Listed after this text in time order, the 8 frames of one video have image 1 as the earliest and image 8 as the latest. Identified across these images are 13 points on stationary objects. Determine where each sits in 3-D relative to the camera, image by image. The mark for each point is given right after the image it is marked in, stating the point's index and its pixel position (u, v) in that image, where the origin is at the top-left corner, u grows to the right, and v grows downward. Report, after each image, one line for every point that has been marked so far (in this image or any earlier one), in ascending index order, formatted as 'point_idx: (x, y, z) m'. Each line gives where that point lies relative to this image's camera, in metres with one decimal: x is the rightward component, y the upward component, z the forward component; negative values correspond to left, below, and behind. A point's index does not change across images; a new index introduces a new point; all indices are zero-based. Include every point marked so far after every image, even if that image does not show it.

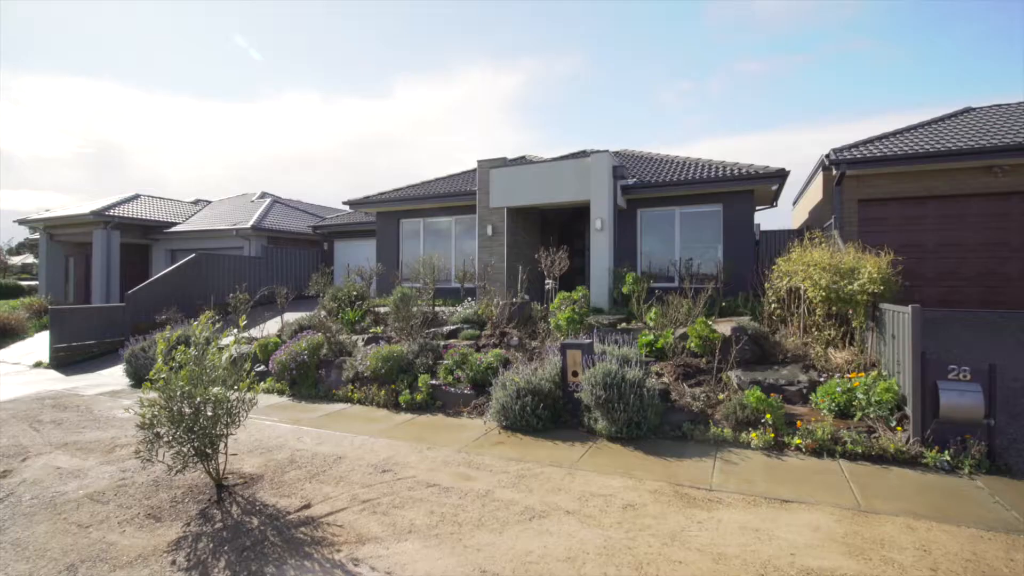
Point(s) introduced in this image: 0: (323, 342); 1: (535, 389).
0: (-5.0, -1.4, +11.4) m
1: (+0.4, -1.8, +7.5) m
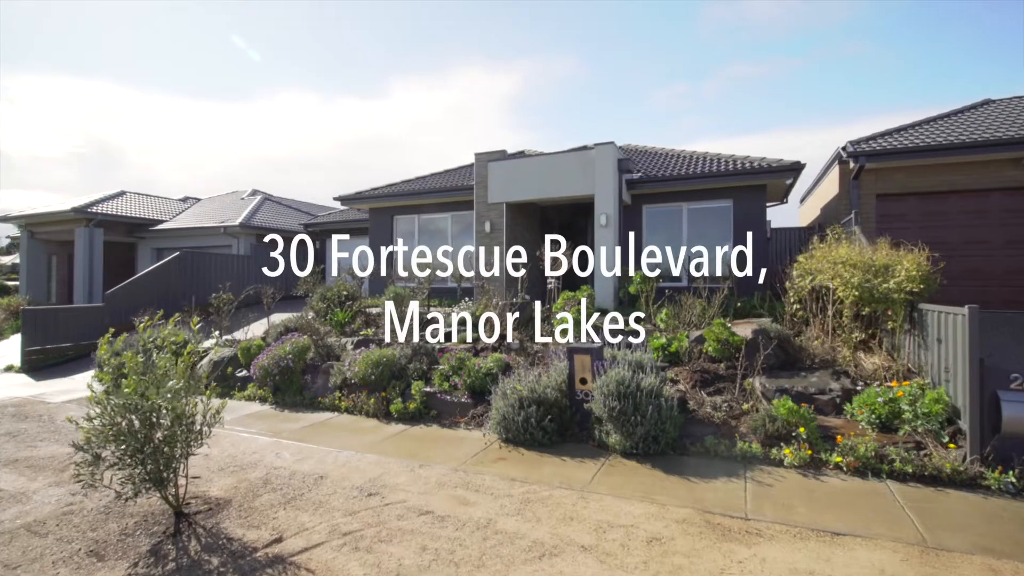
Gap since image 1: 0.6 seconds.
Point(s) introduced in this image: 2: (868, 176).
0: (-5.0, -1.4, +10.6) m
1: (+0.4, -1.8, +6.8) m
2: (+9.5, +3.0, +11.4) m
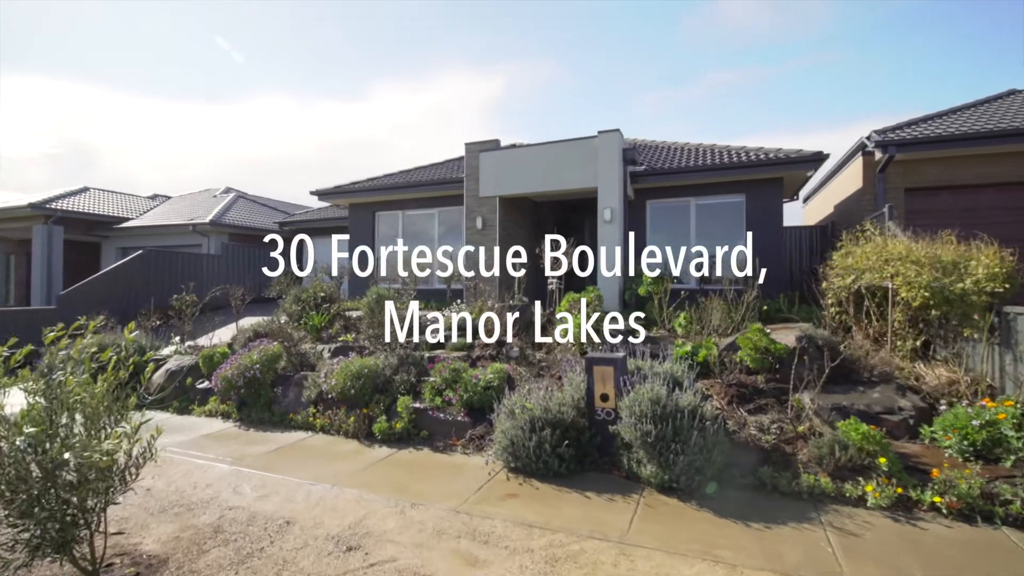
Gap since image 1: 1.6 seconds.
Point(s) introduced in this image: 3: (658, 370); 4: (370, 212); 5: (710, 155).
0: (-5.0, -1.4, +9.3) m
1: (+0.6, -1.8, +5.7) m
2: (+9.5, +3.0, +10.7) m
3: (+2.0, -1.2, +5.9) m
4: (-5.2, +2.8, +15.8) m
5: (+5.8, +3.9, +12.6) m
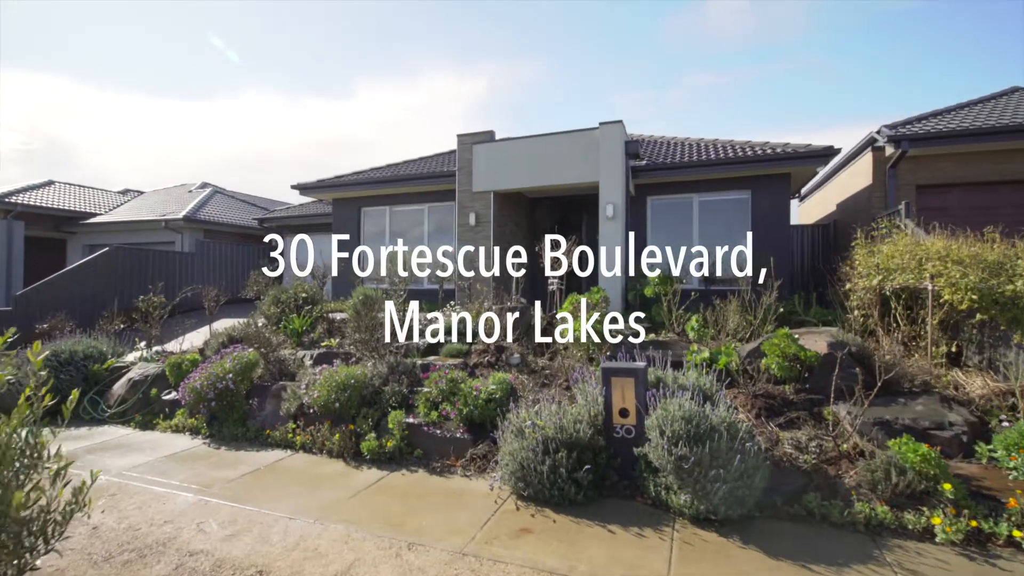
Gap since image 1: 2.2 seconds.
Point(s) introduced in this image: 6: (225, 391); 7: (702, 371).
0: (-5.0, -1.4, +8.4) m
1: (+0.7, -1.8, +5.0) m
2: (+9.4, +2.9, +10.3) m
3: (+2.1, -1.2, +5.3) m
4: (-5.5, +2.8, +15.0) m
5: (+5.7, +3.9, +12.1) m
6: (-5.3, -1.9, +7.9) m
7: (+2.7, -1.2, +6.1) m
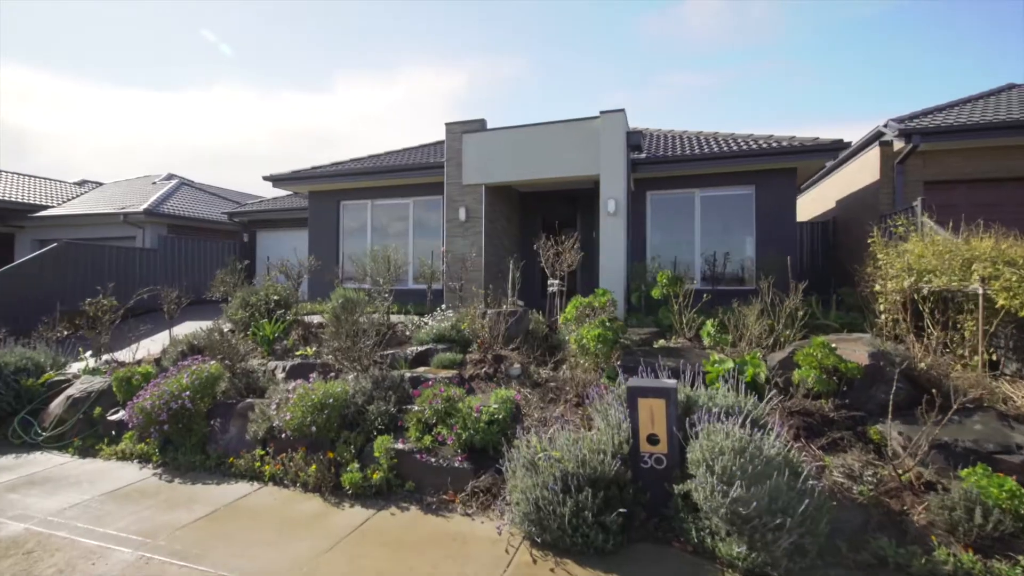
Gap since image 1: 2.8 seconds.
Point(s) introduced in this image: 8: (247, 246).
0: (-5.0, -1.5, +7.4) m
1: (+0.8, -1.9, +4.2) m
2: (+9.3, +2.9, +9.9) m
3: (+2.2, -1.3, +4.6) m
4: (-5.8, +2.8, +13.8) m
5: (+5.5, +3.9, +11.5) m
6: (-5.3, -2.0, +6.9) m
7: (+2.8, -1.2, +5.4) m
8: (-12.1, +1.9, +19.5) m
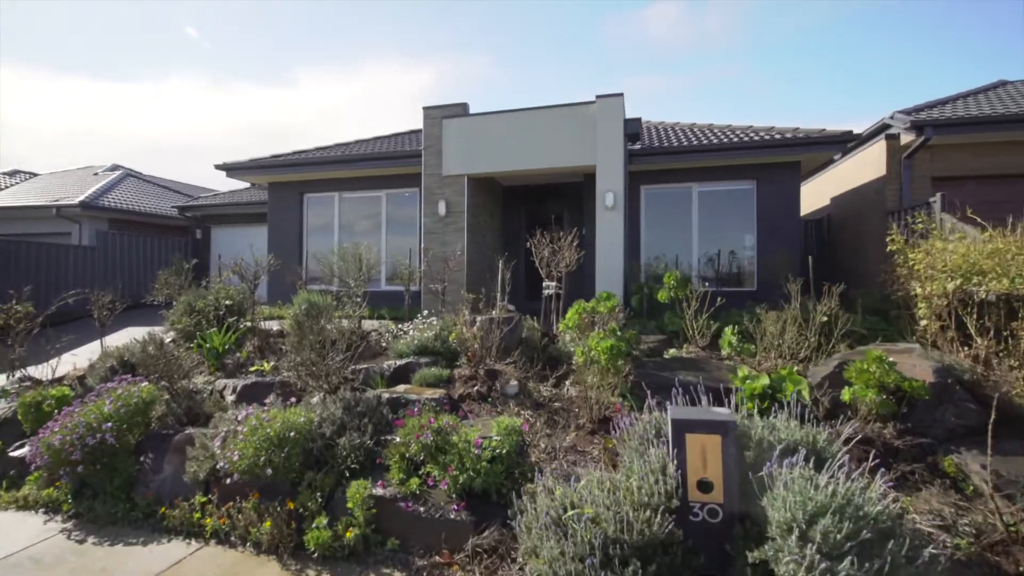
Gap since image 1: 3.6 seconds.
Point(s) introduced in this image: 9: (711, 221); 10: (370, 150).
0: (-5.1, -1.6, +6.1) m
1: (+1.0, -1.9, +3.3) m
2: (+9.1, +2.9, +9.5) m
3: (+2.4, -1.3, +3.7) m
4: (-6.3, +2.7, +12.4) m
5: (+5.1, +3.9, +10.8) m
6: (-5.3, -2.1, +5.5) m
7: (+2.8, -1.3, +4.6) m
8: (-12.9, +1.8, +17.7) m
9: (+5.0, +1.7, +10.8) m
10: (-4.0, +3.8, +11.9) m
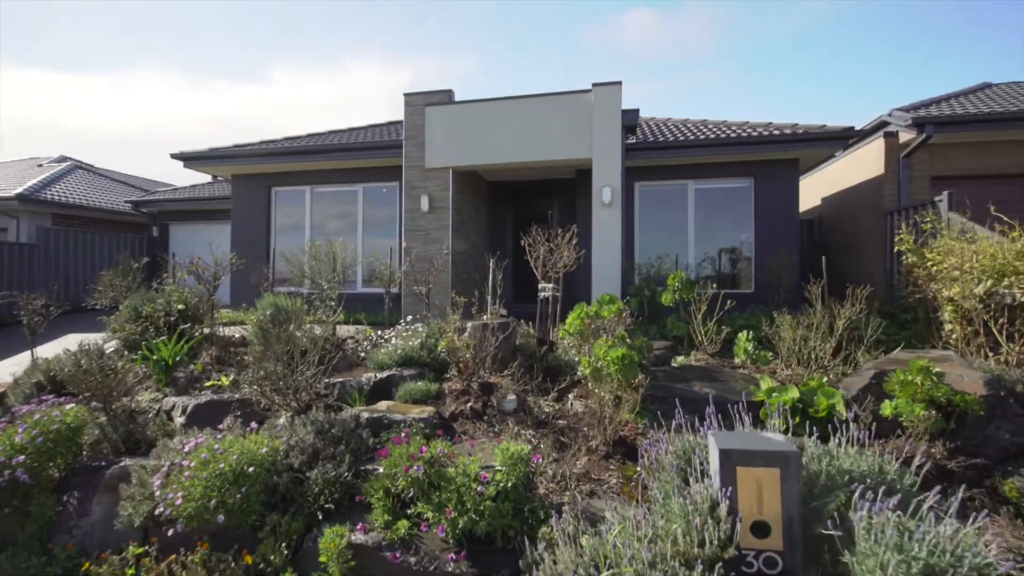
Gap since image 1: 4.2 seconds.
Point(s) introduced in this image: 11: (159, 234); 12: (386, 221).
0: (-5.1, -1.6, +5.1) m
1: (+1.1, -2.0, +2.6) m
2: (+8.8, +2.9, +9.3) m
3: (+2.5, -1.3, +3.2) m
4: (-6.7, +2.7, +11.3) m
5: (+4.8, +3.8, +10.4) m
6: (-5.3, -2.1, +4.5) m
7: (+2.9, -1.3, +4.0) m
8: (-13.5, +1.8, +16.2) m
9: (+4.7, +1.7, +10.3) m
10: (-4.3, +3.8, +11.0) m
11: (-13.5, +2.1, +16.3) m
12: (-3.2, +1.7, +11.0) m
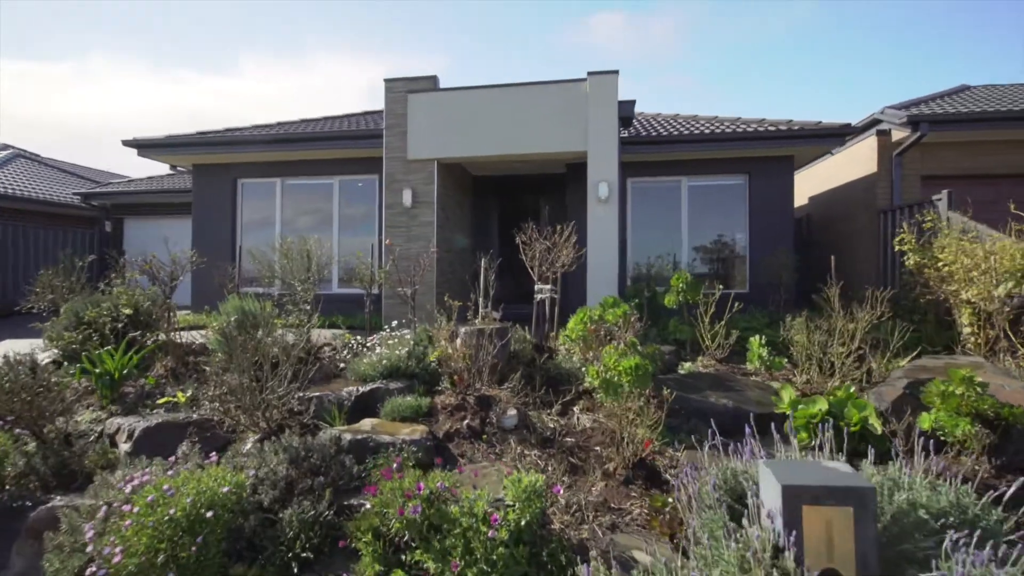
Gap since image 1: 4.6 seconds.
0: (-5.0, -1.7, +4.2) m
1: (+1.3, -2.0, +2.1) m
2: (+8.6, +2.9, +9.2) m
3: (+2.6, -1.4, +2.8) m
4: (-7.0, +2.7, +10.4) m
5: (+4.6, +3.8, +10.1) m
6: (-5.2, -2.1, +3.7) m
7: (+3.0, -1.4, +3.7) m
8: (-14.1, +1.8, +14.9) m
9: (+4.5, +1.7, +10.0) m
10: (-4.6, +3.8, +10.1) m
11: (-14.0, +2.1, +15.0) m
12: (-3.5, +1.7, +10.2) m
